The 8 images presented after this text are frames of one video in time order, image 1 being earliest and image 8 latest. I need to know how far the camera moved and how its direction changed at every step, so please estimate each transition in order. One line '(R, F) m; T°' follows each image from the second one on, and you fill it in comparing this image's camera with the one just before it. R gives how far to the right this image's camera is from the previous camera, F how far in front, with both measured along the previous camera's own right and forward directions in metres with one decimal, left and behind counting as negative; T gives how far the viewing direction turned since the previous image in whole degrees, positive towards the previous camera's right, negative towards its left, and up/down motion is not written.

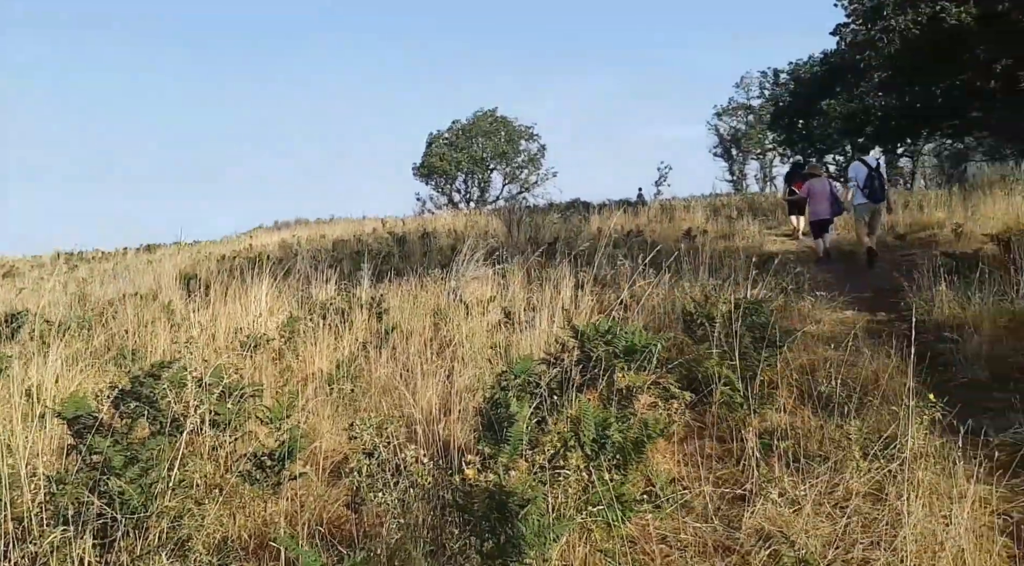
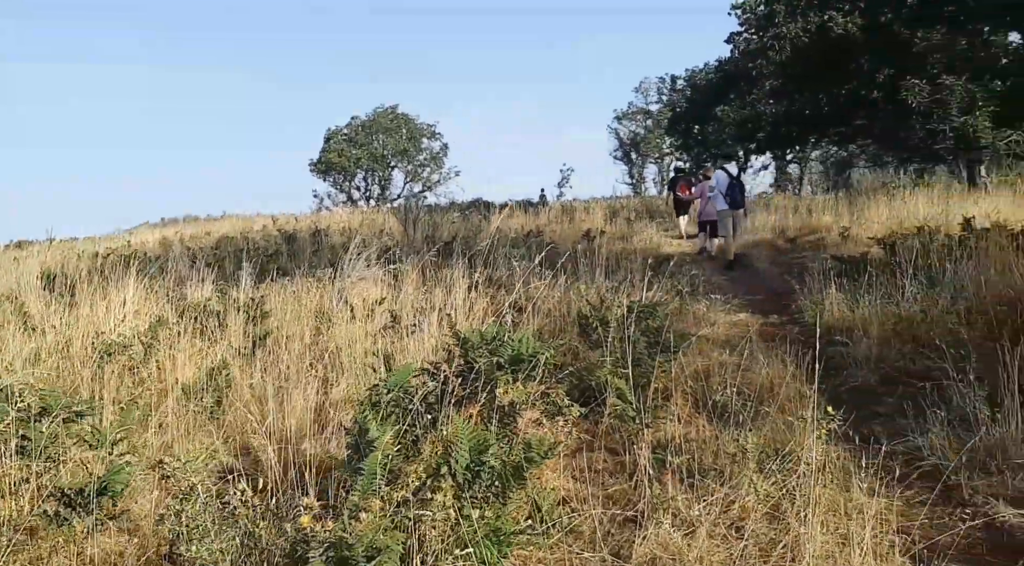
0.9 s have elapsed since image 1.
(+0.1, +0.2) m; +6°
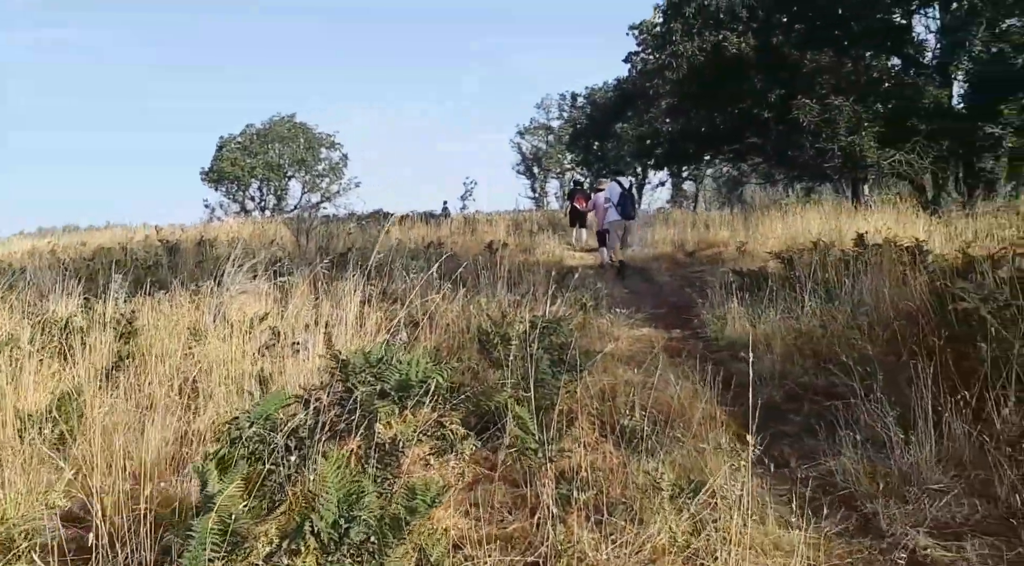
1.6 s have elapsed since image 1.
(0.0, +0.3) m; +6°
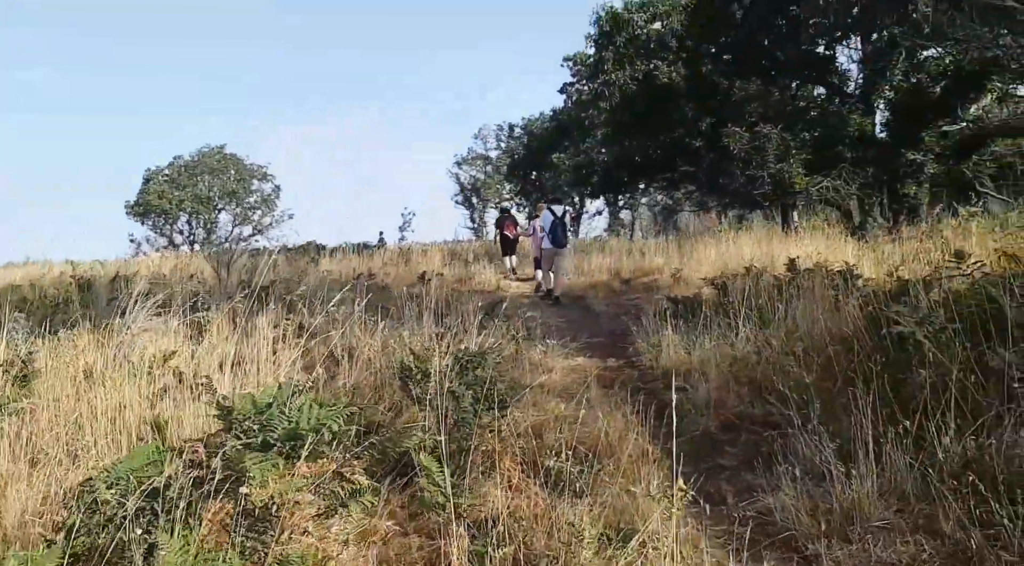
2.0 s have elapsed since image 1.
(+0.1, +0.2) m; +4°
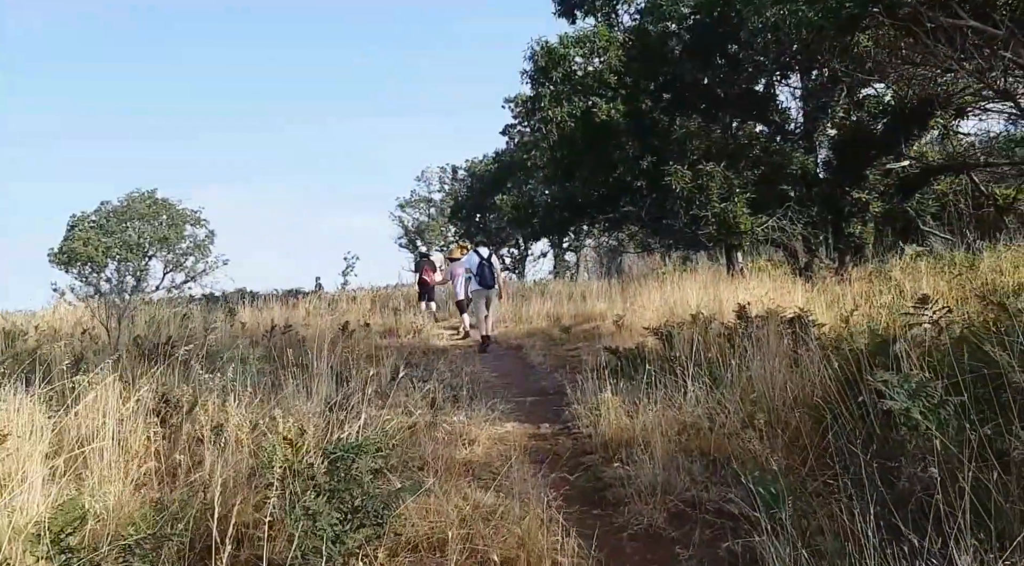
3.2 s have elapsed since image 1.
(+0.2, +1.0) m; +3°
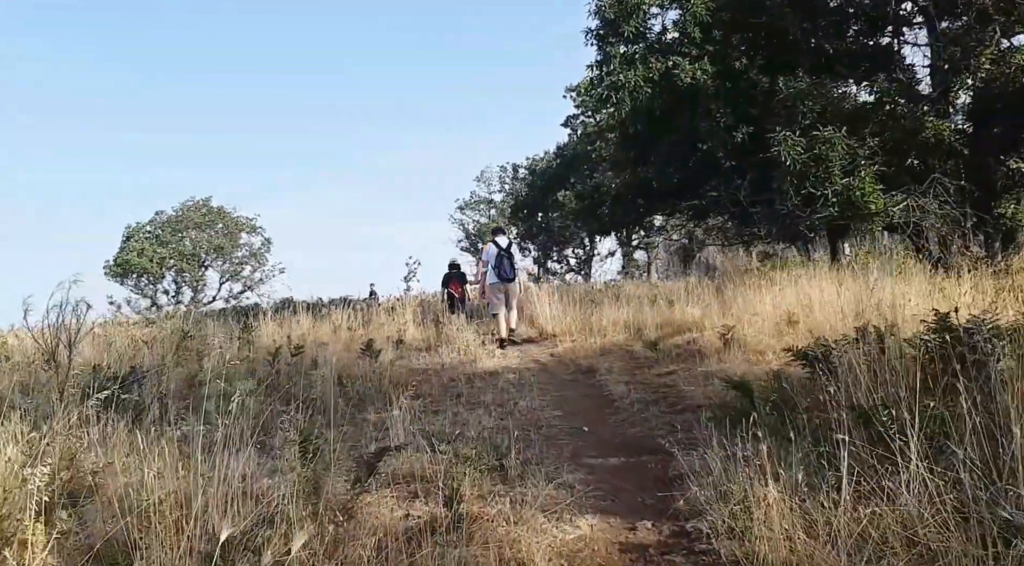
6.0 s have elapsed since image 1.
(0.0, +2.9) m; -4°
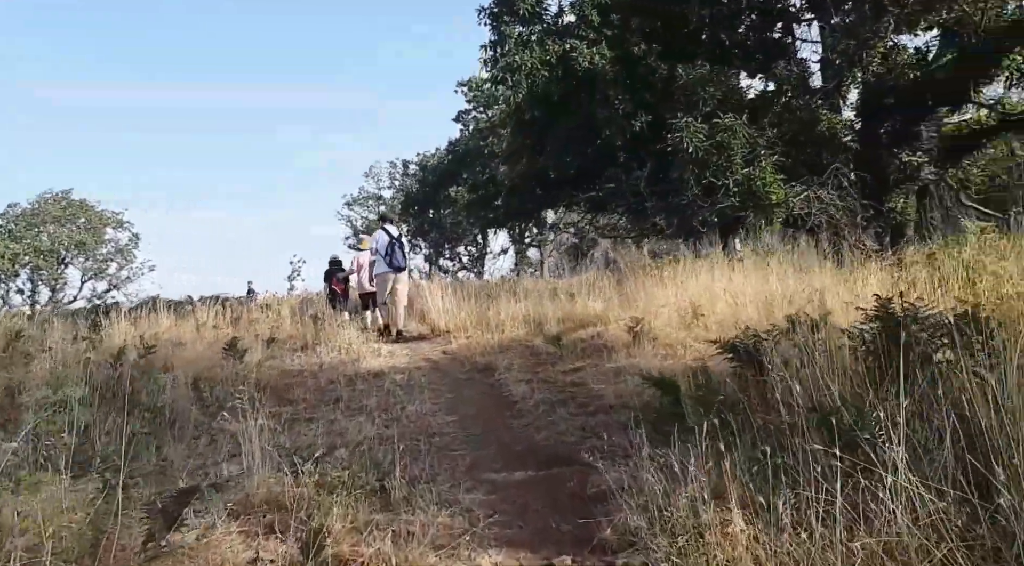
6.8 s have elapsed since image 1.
(0.0, +1.0) m; +7°
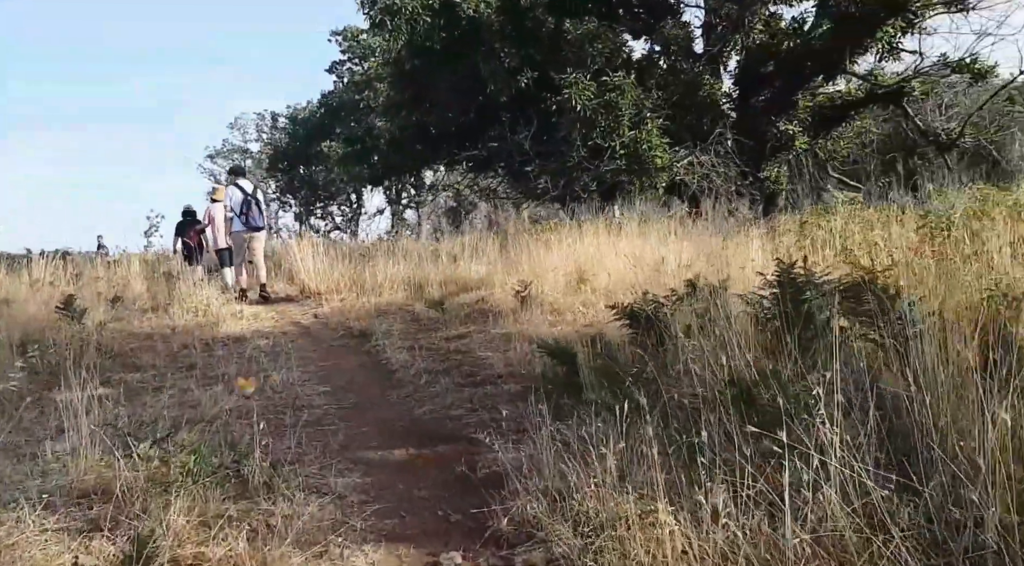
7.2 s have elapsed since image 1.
(0.0, +0.5) m; +7°
